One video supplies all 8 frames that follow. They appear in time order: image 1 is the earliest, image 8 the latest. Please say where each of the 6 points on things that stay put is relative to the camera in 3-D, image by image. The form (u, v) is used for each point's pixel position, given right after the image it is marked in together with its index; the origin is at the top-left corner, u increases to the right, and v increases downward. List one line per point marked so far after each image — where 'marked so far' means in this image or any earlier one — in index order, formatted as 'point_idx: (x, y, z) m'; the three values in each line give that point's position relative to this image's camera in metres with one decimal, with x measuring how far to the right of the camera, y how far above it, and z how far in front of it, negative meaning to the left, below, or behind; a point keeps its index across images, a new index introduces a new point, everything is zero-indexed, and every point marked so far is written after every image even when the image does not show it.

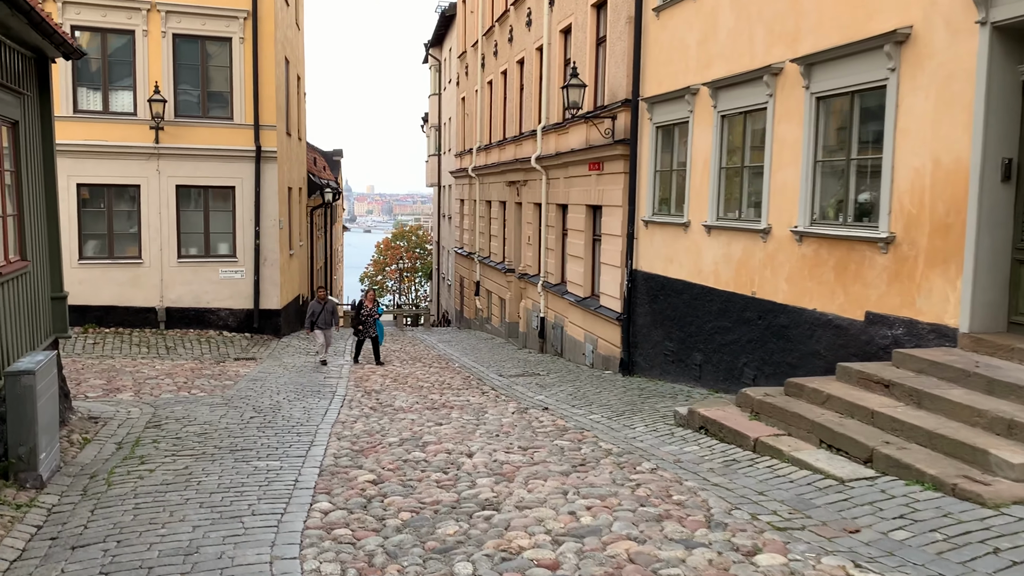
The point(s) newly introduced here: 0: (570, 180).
0: (+1.1, +2.0, +16.0) m
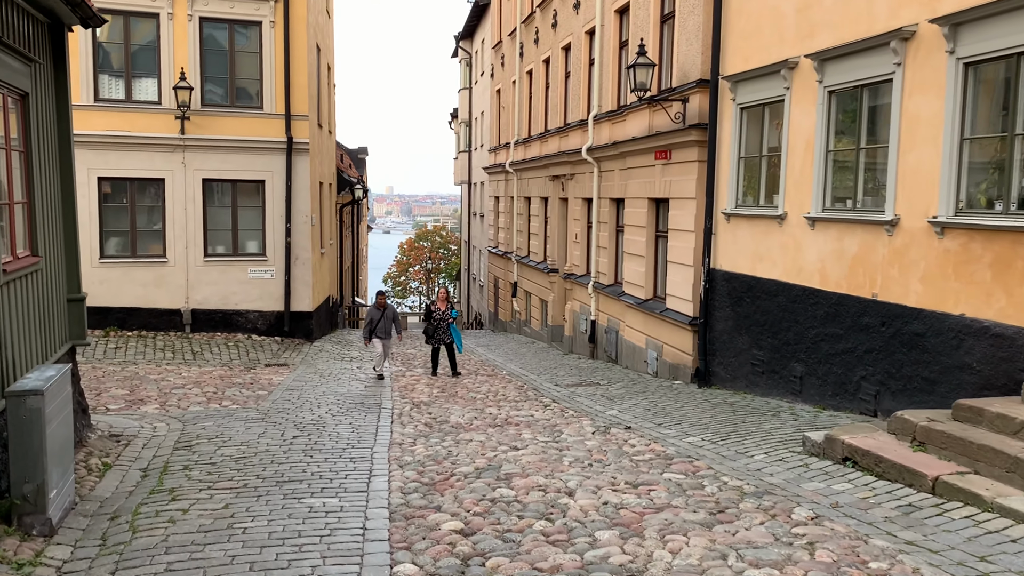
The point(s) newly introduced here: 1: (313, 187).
0: (+2.0, +2.0, +14.8) m
1: (-4.1, +2.1, +17.8) m
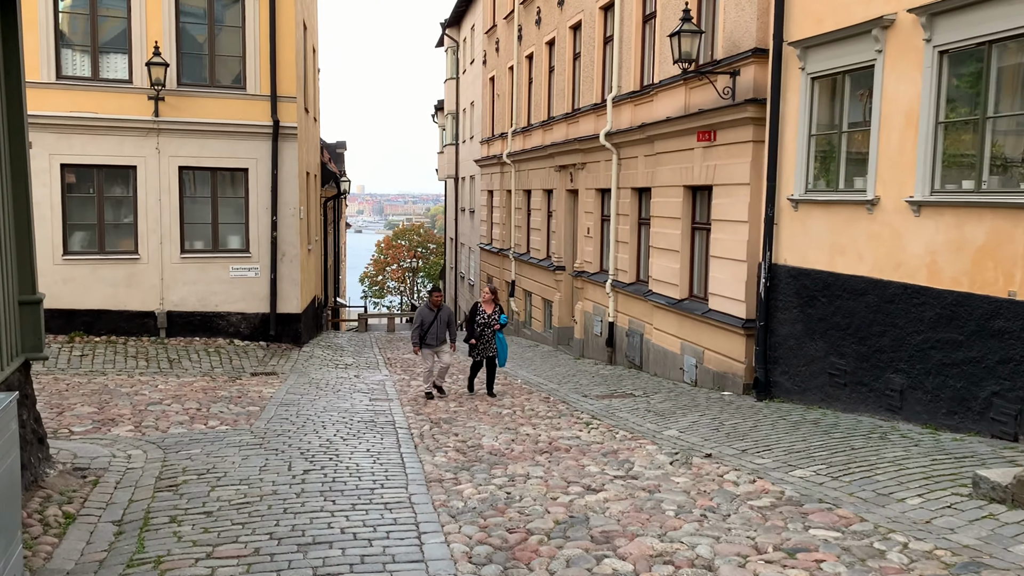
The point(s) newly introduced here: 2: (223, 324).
0: (+2.2, +2.0, +13.3) m
1: (-3.9, +2.1, +16.1) m
2: (-5.2, -0.7, +15.6) m
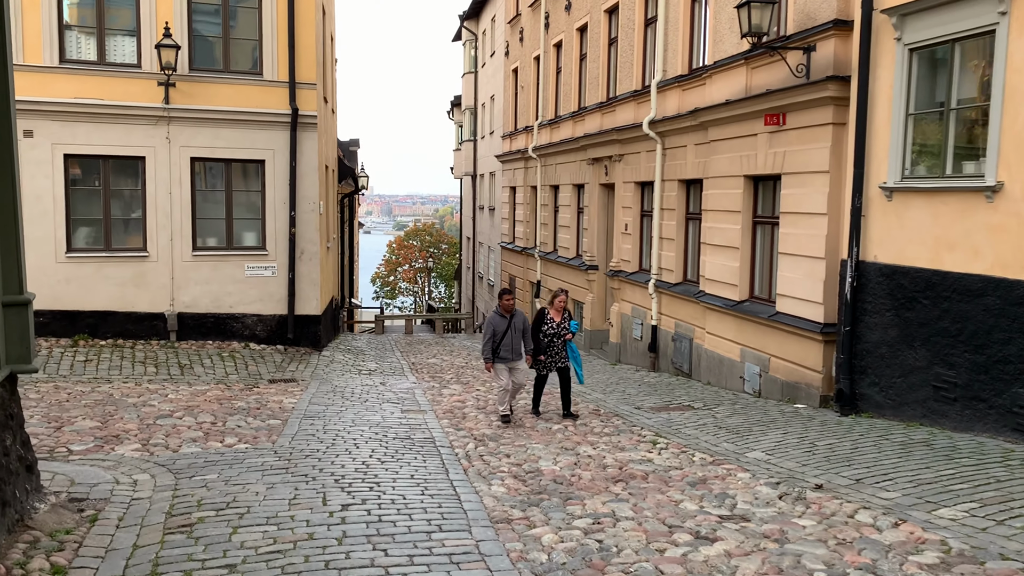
0: (+2.8, +2.0, +12.2) m
1: (-3.3, +2.1, +15.1) m
2: (-4.6, -0.7, +14.5) m
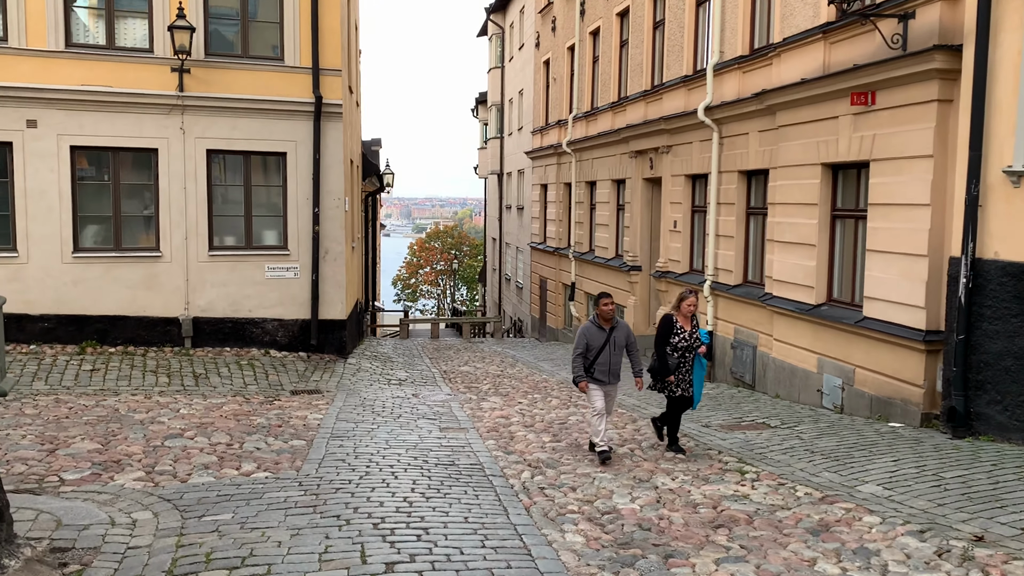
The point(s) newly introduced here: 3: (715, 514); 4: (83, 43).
0: (+3.4, +2.0, +11.0) m
1: (-2.7, +2.0, +14.0) m
2: (-4.0, -0.7, +13.5) m
3: (+1.3, -1.4, +5.5) m
4: (-6.2, +3.5, +12.6) m
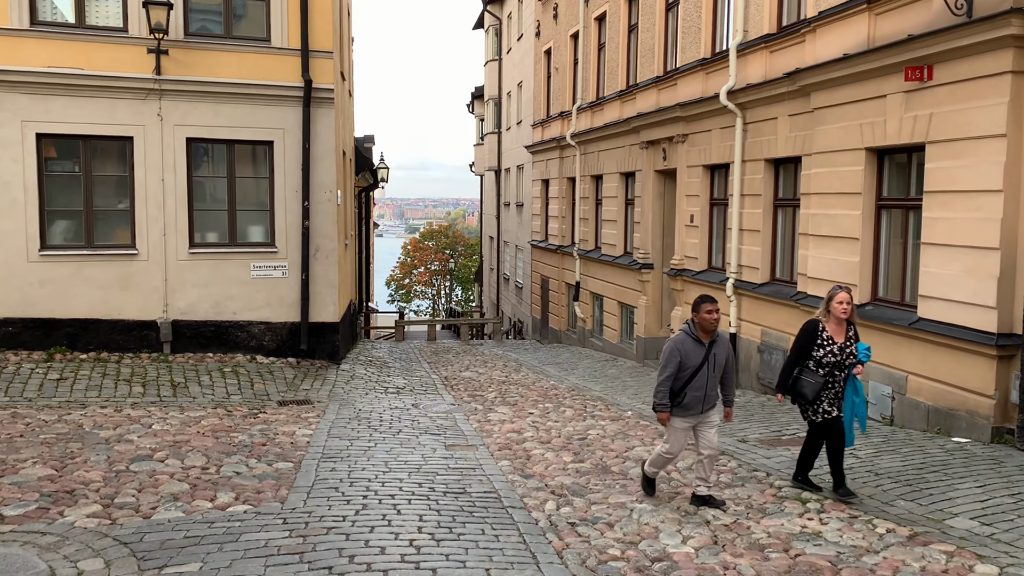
0: (+3.5, +2.0, +10.0) m
1: (-2.6, +2.0, +13.0) m
2: (-3.9, -0.7, +12.4) m
3: (+1.5, -1.4, +4.6) m
4: (-6.1, +3.5, +11.5) m
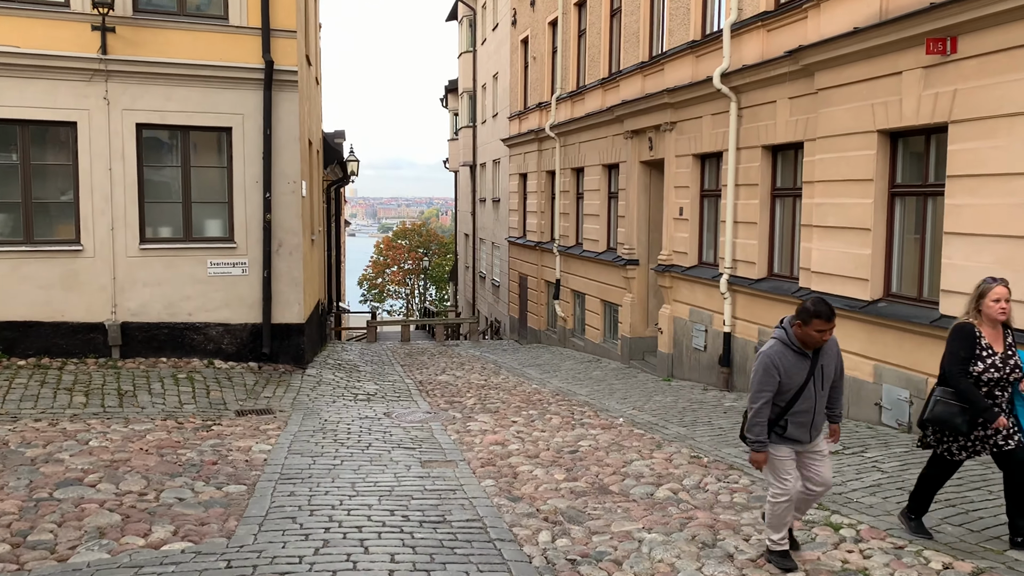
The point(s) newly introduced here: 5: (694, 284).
0: (+3.3, +2.0, +9.3) m
1: (-2.9, +2.1, +12.1) m
2: (-4.1, -0.7, +11.5) m
3: (+1.4, -1.4, +3.8) m
4: (-6.4, +3.5, +10.5) m
5: (+2.6, +0.1, +12.4) m
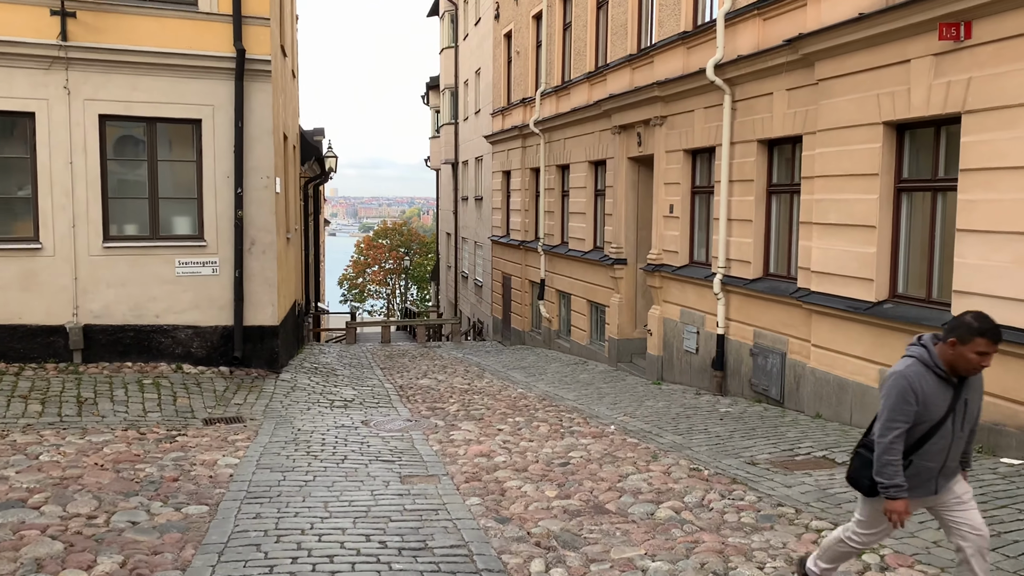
0: (+3.1, +2.0, +8.8) m
1: (-3.1, +2.0, +11.5) m
2: (-4.3, -0.7, +10.9) m
3: (+1.4, -1.4, +3.3) m
4: (-6.6, +3.5, +9.8) m
5: (+2.4, +0.1, +11.9) m
